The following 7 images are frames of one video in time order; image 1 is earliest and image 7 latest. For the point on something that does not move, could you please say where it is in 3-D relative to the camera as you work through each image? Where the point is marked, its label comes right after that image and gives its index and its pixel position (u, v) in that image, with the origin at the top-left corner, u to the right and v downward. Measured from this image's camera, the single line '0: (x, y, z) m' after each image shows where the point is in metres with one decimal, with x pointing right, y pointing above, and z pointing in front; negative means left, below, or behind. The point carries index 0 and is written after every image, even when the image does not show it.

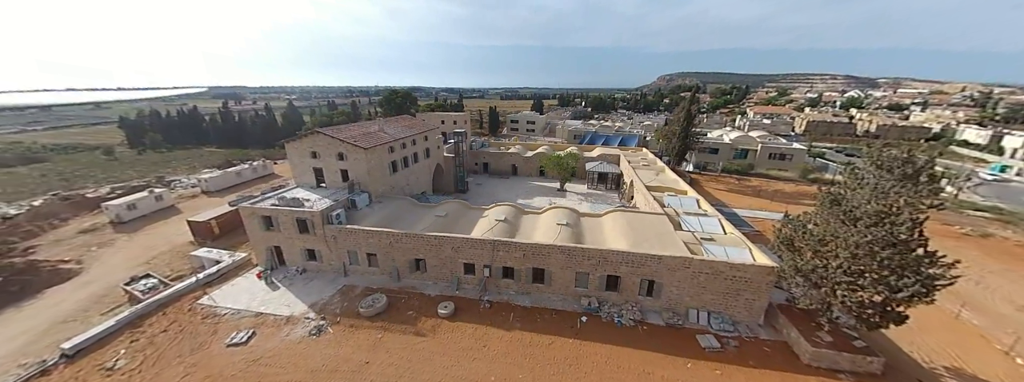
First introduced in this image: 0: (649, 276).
0: (+7.5, -4.7, +15.6) m
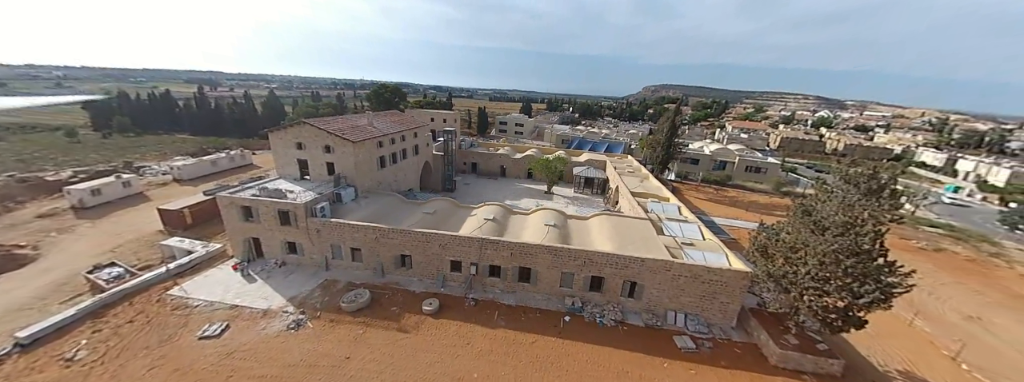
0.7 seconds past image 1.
0: (+6.8, -4.9, +16.1) m
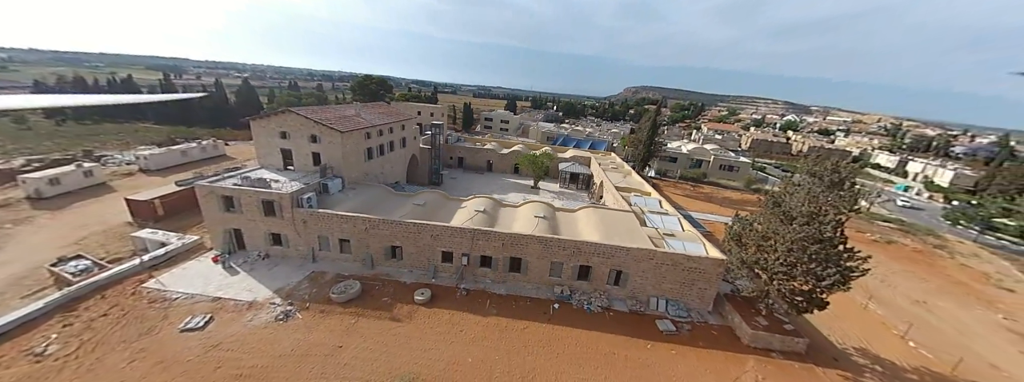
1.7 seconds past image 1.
0: (+6.3, -4.5, +16.8) m
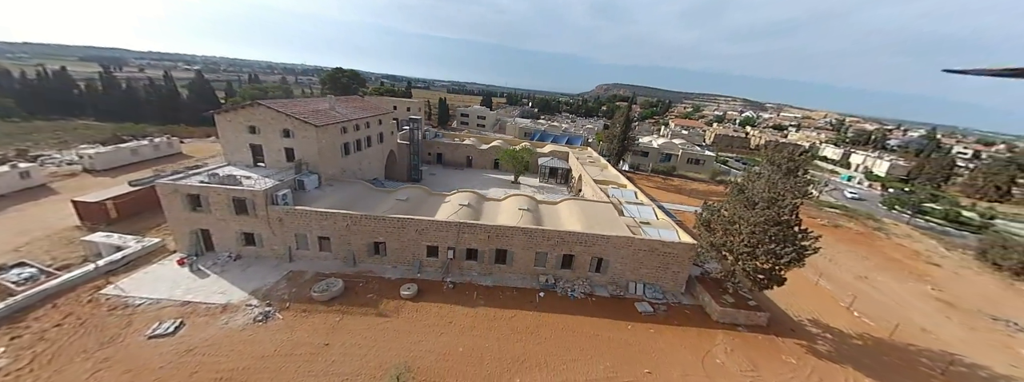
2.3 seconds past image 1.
0: (+5.4, -3.9, +17.6) m
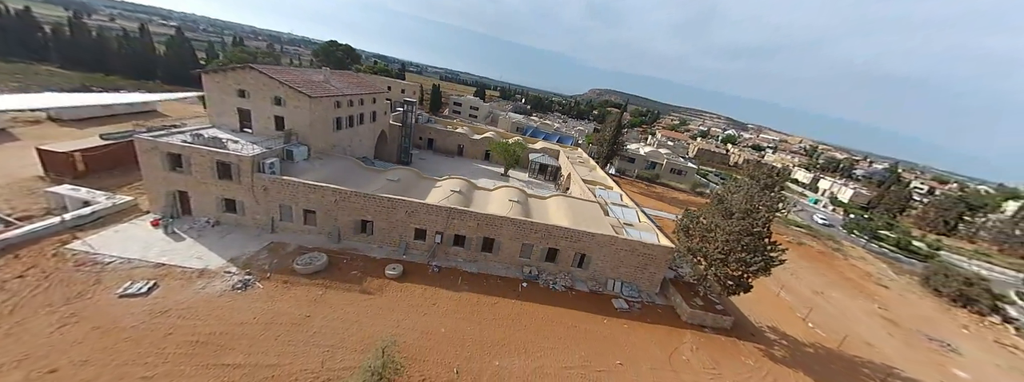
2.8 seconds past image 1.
0: (+4.5, -3.8, +18.2) m
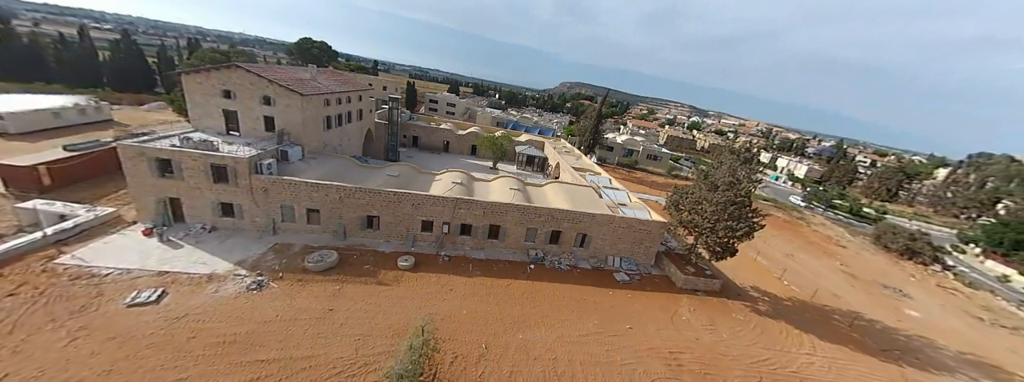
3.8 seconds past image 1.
0: (+4.8, -2.6, +19.2) m
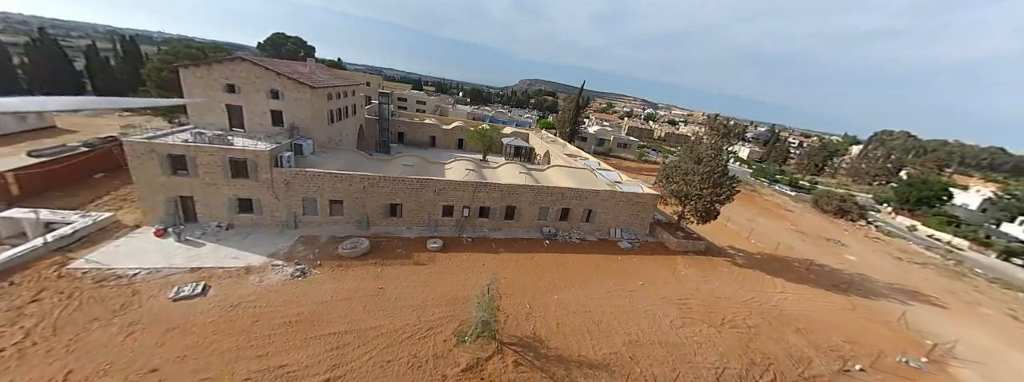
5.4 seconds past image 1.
0: (+5.7, -1.1, +21.0) m
